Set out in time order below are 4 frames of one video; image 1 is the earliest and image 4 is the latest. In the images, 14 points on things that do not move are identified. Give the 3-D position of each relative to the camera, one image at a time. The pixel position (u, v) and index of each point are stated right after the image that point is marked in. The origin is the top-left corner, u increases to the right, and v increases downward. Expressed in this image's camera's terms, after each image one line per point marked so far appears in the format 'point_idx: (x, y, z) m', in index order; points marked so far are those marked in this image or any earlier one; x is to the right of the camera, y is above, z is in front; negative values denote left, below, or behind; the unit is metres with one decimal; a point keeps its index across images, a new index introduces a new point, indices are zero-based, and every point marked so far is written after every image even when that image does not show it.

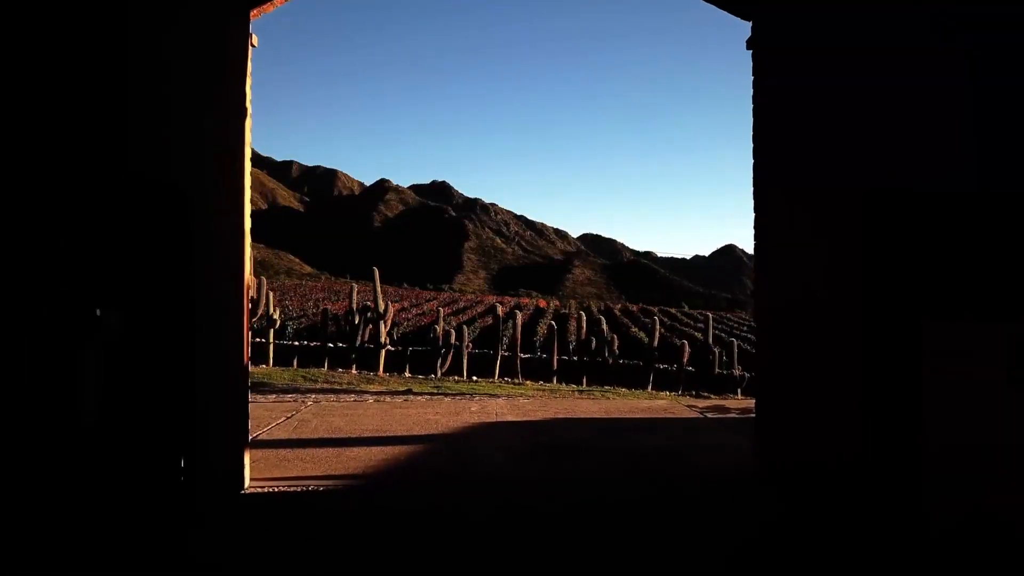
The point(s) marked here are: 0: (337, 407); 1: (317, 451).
0: (-1.9, -1.3, +7.1) m
1: (-1.6, -1.3, +5.0) m
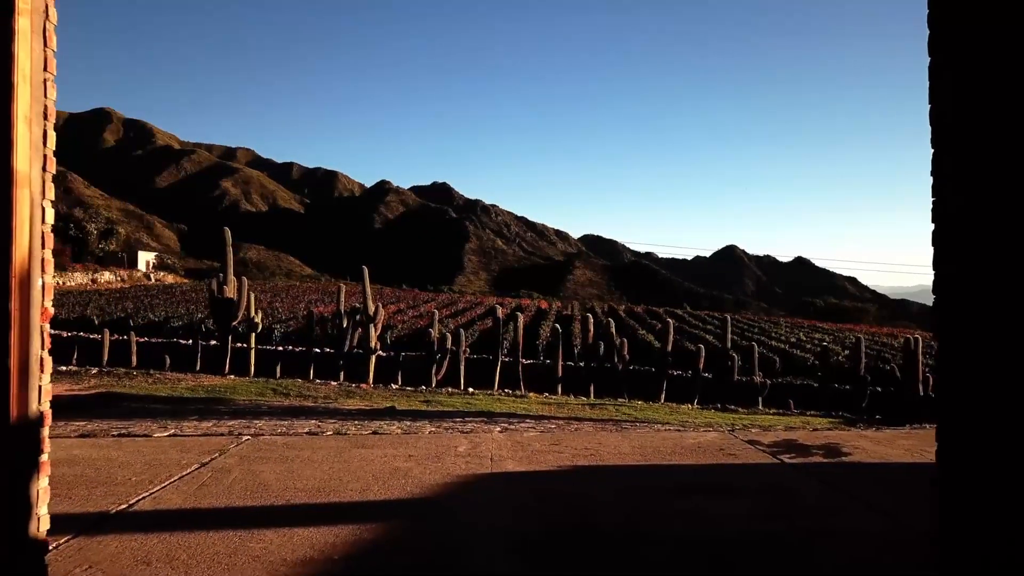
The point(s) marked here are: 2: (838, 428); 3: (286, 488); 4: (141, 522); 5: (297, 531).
0: (-1.9, -1.3, +5.3) m
1: (-1.6, -1.3, +3.3) m
2: (+3.3, -1.4, +6.3) m
3: (-1.5, -1.3, +4.1) m
4: (-2.0, -1.3, +3.4) m
5: (-1.1, -1.3, +3.4) m
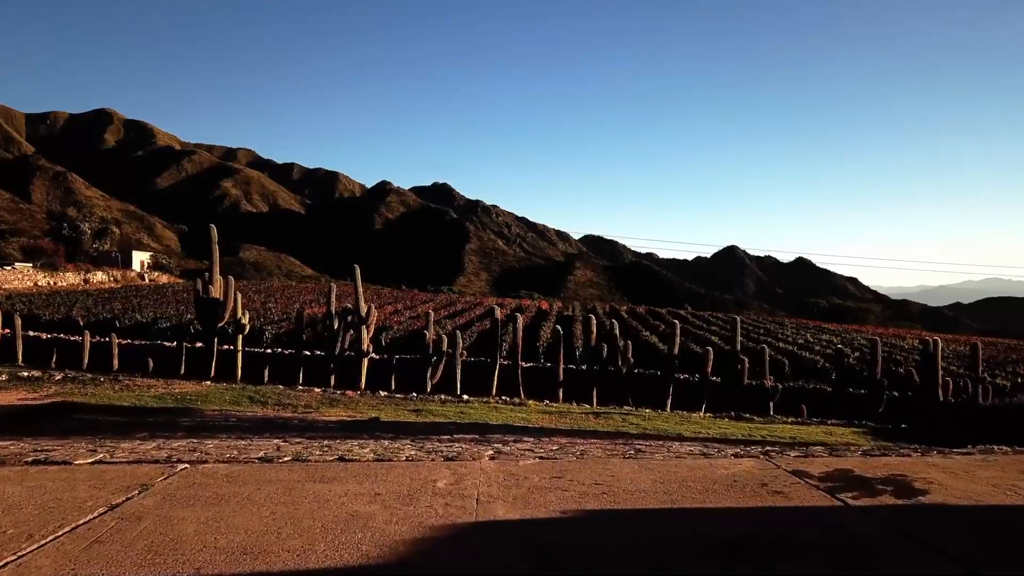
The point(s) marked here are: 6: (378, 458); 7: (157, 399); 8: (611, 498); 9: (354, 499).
0: (-2.0, -1.3, +4.3) m
1: (-1.6, -1.3, +2.3) m
2: (+3.2, -1.4, +5.3) m
3: (-1.5, -1.3, +3.1) m
4: (-2.1, -1.3, +2.5) m
5: (-1.2, -1.3, +2.4) m
6: (-1.1, -1.3, +5.0) m
7: (-5.9, -1.9, +10.5) m
8: (+0.6, -1.3, +3.9) m
9: (-1.0, -1.3, +3.8) m
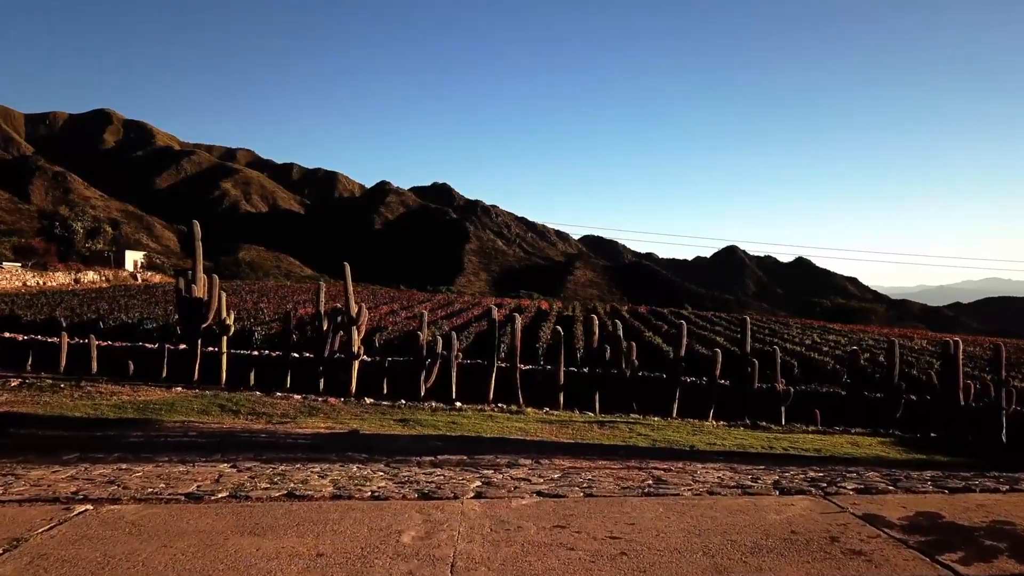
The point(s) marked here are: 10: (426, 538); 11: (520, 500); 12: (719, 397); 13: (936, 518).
0: (-2.0, -1.3, +3.3) m
1: (-1.7, -1.2, +1.3) m
2: (+3.2, -1.3, +4.3) m
3: (-1.6, -1.2, +2.1) m
4: (-2.1, -1.2, +1.5) m
5: (-1.2, -1.2, +1.4) m
6: (-1.1, -1.3, +4.0) m
7: (-6.0, -1.8, +9.5) m
8: (+0.6, -1.3, +2.9) m
9: (-1.0, -1.2, +2.9) m
10: (-0.4, -1.2, +3.2) m
11: (+0.1, -1.3, +3.9) m
12: (+5.2, -2.7, +15.6) m
13: (+2.3, -1.2, +3.4) m
